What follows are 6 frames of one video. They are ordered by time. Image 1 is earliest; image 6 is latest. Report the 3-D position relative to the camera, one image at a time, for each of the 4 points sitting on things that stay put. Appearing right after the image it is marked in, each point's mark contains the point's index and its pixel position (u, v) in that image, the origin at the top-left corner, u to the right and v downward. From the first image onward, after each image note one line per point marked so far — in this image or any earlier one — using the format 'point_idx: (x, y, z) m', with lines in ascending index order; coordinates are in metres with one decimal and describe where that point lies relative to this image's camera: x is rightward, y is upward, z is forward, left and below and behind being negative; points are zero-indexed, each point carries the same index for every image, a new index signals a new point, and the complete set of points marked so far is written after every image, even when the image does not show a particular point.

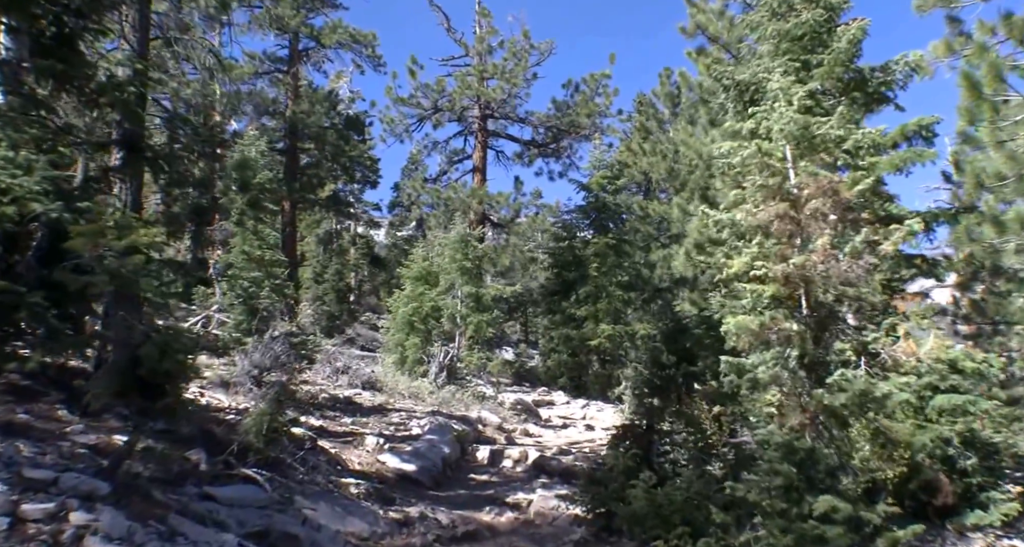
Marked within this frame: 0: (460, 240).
0: (-1.2, +0.7, +17.0) m
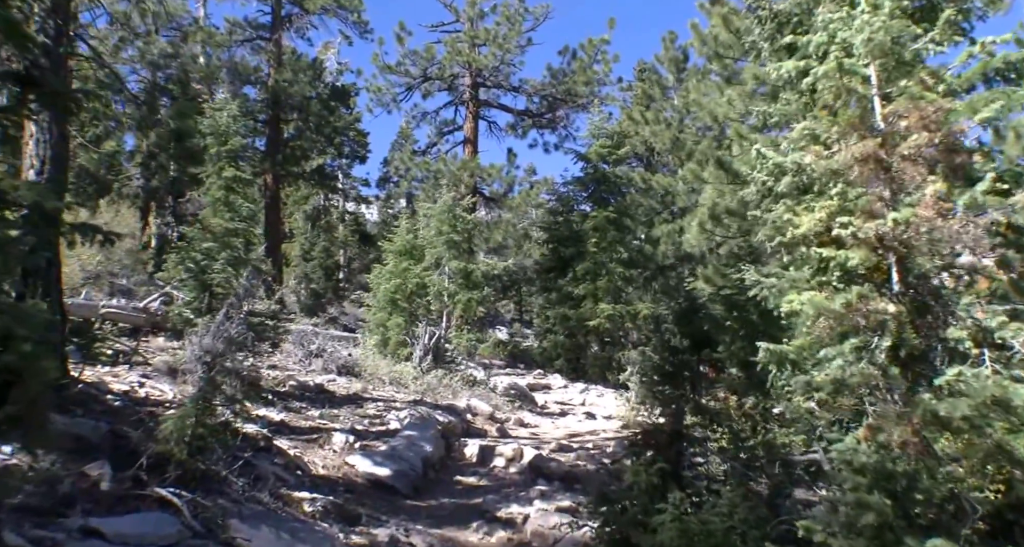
0: (-1.3, +1.3, +15.5) m
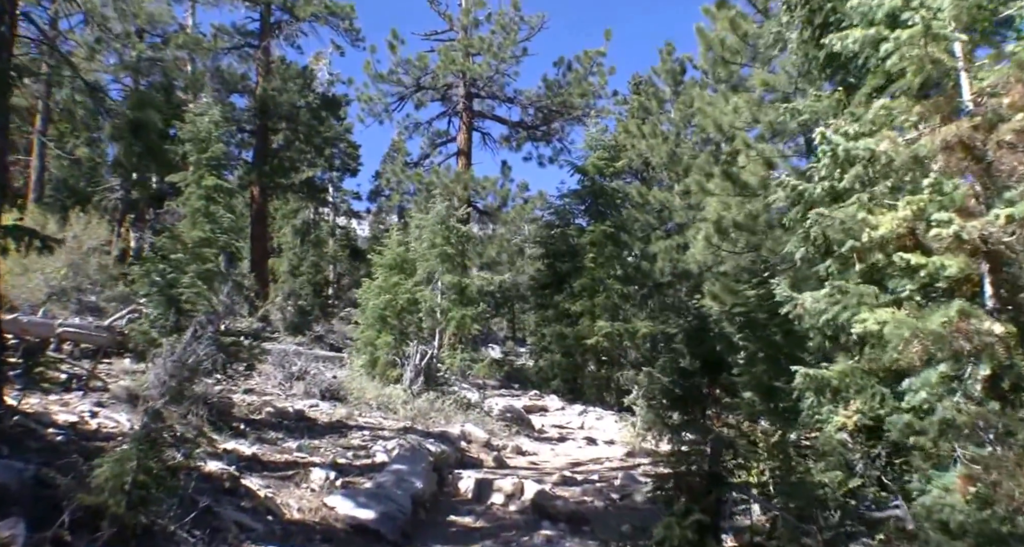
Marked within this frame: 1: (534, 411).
0: (-1.4, +1.0, +14.6) m
1: (+0.5, -2.9, +16.0) m
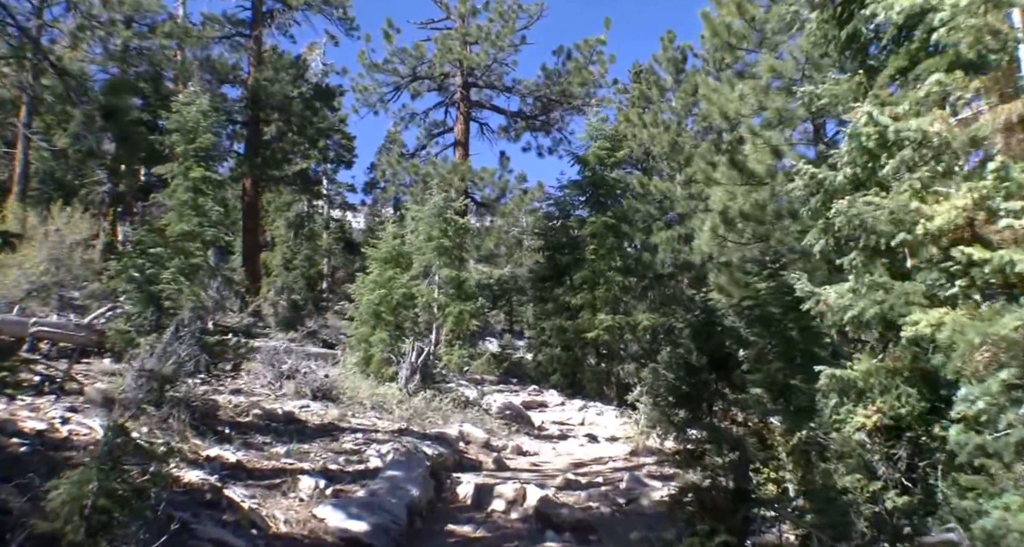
0: (-1.4, +1.1, +14.1) m
1: (+0.5, -2.7, +15.6) m
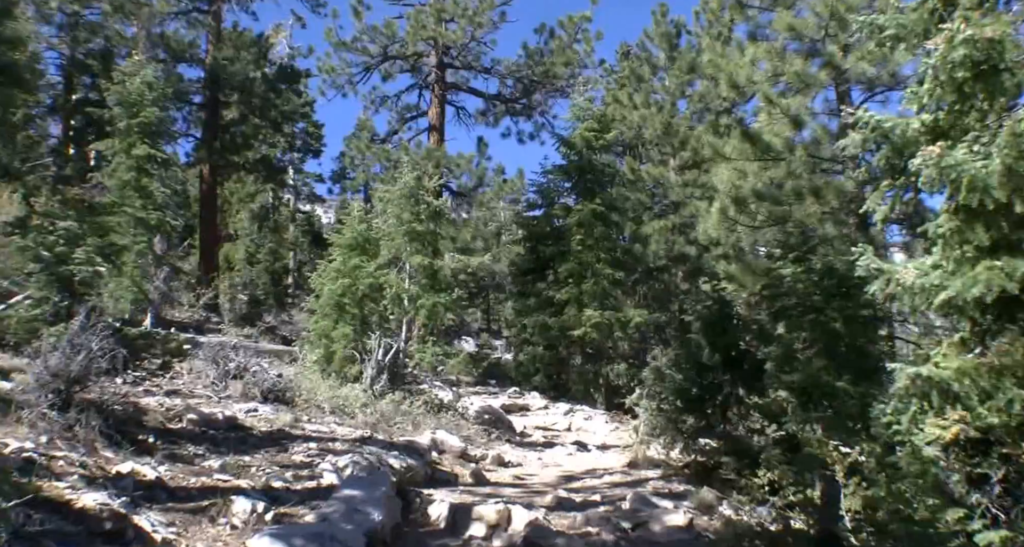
0: (-1.7, +1.3, +12.7) m
1: (0.0, -2.6, +14.3) m
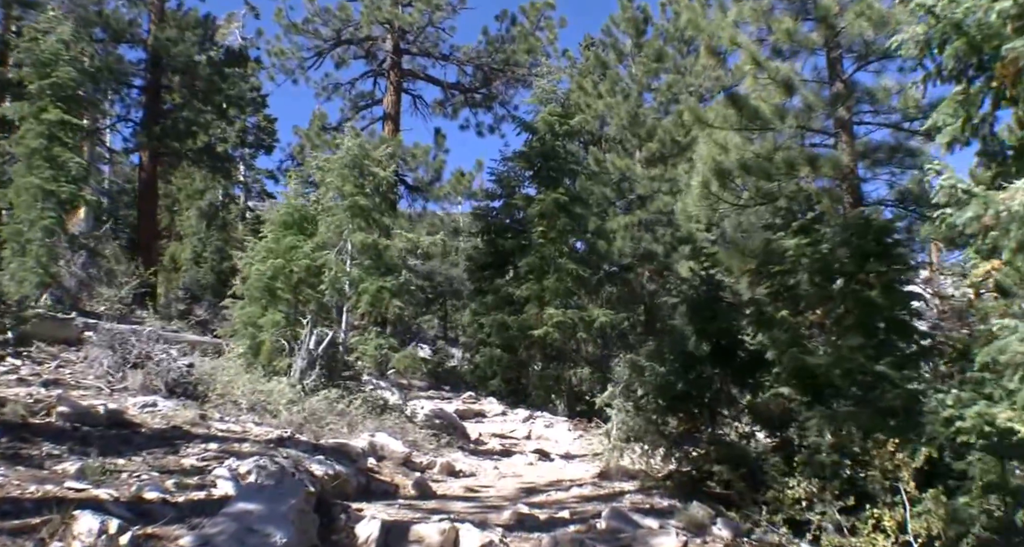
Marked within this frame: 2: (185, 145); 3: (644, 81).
0: (-2.3, +1.5, +11.3) m
1: (-0.7, -2.4, +12.9) m
2: (-8.1, +3.3, +18.2) m
3: (+3.5, +4.9, +19.4) m
